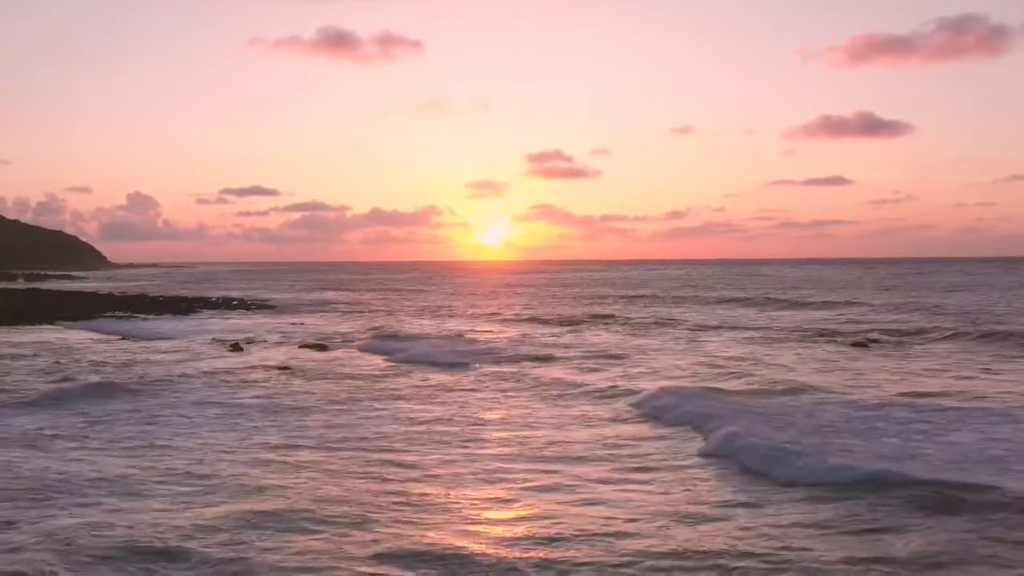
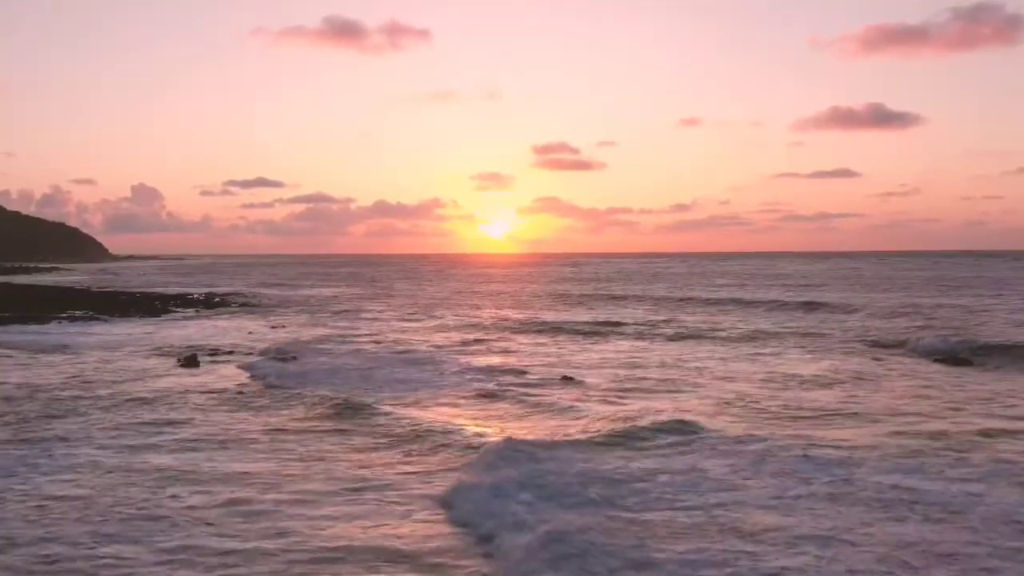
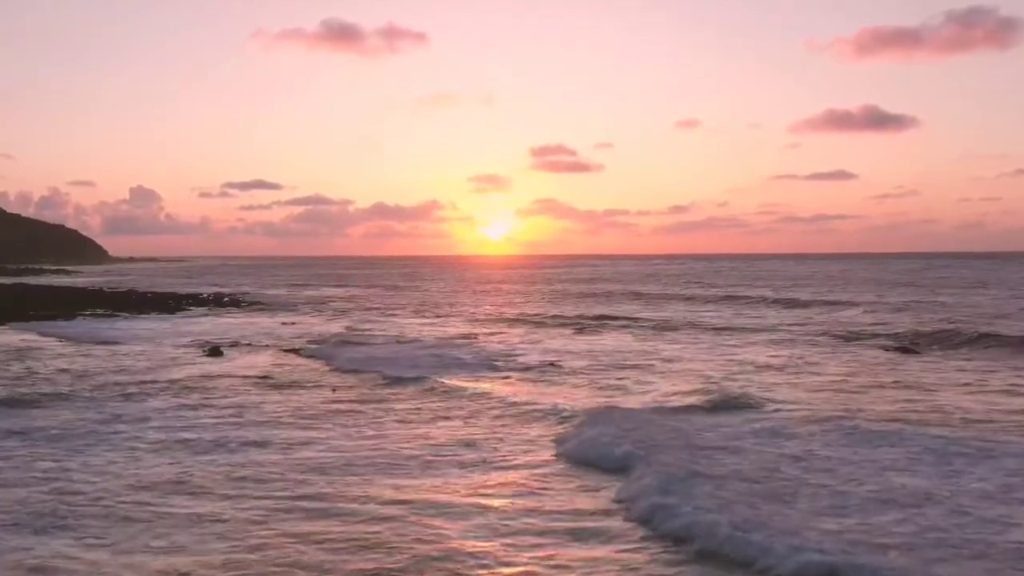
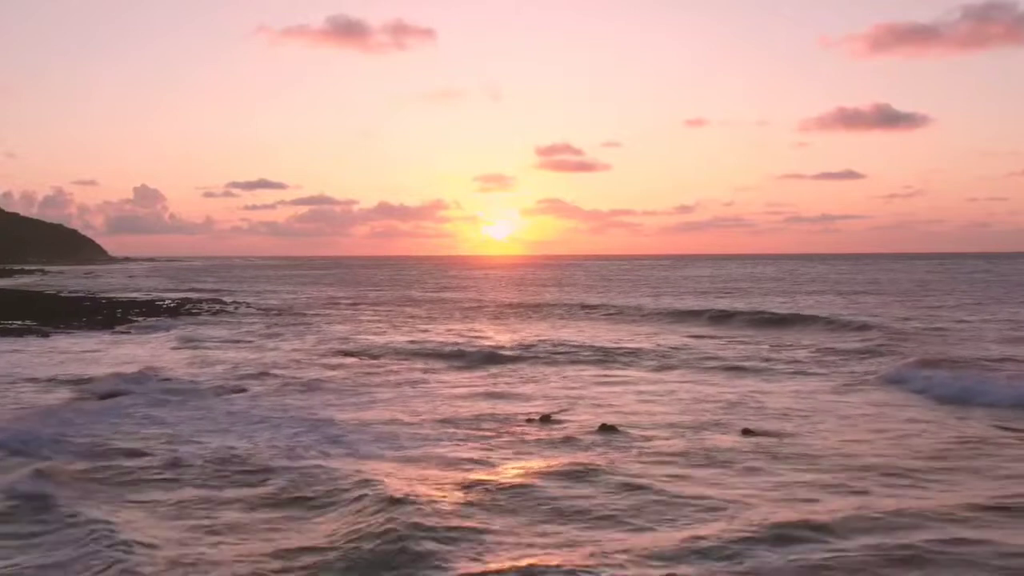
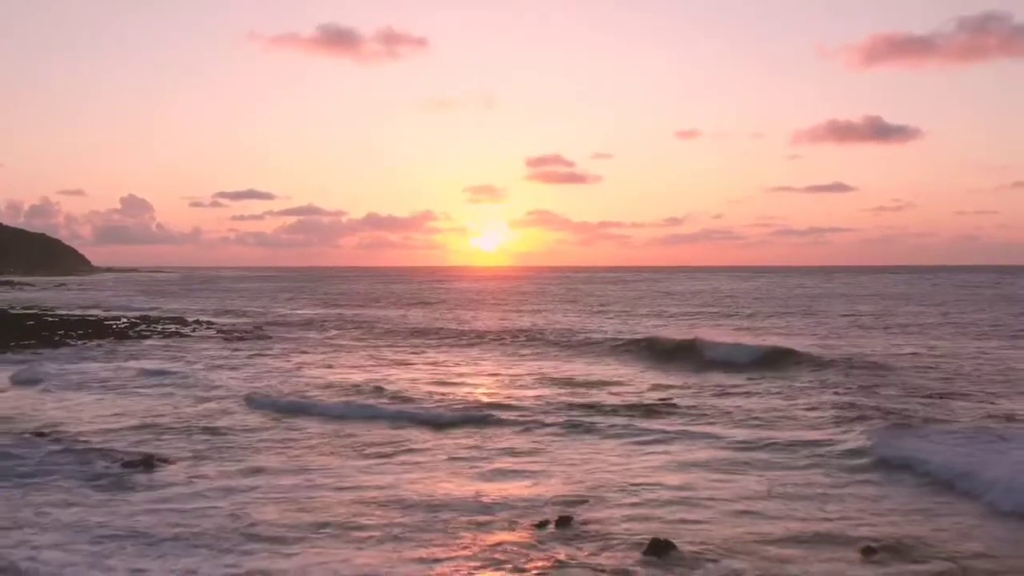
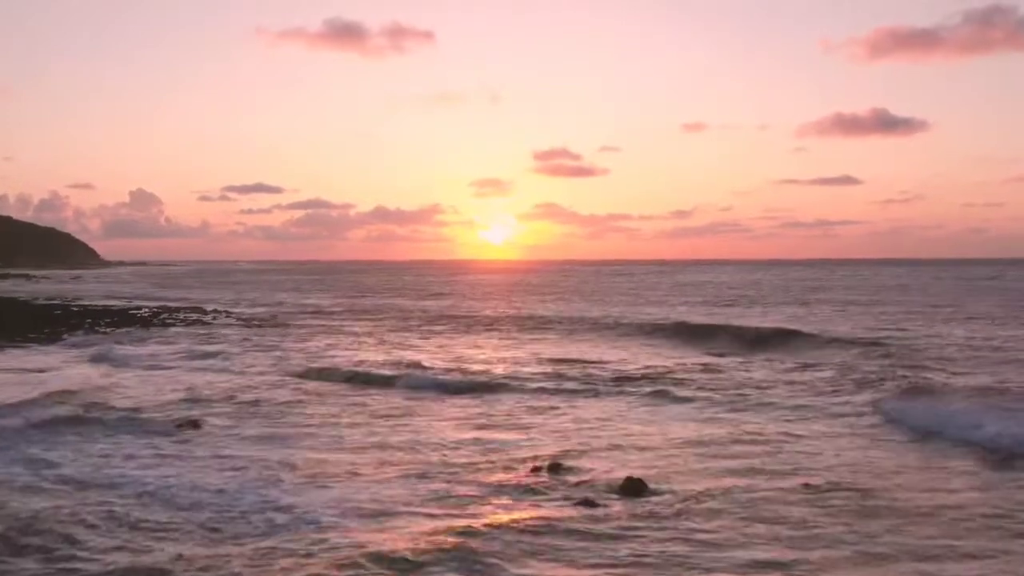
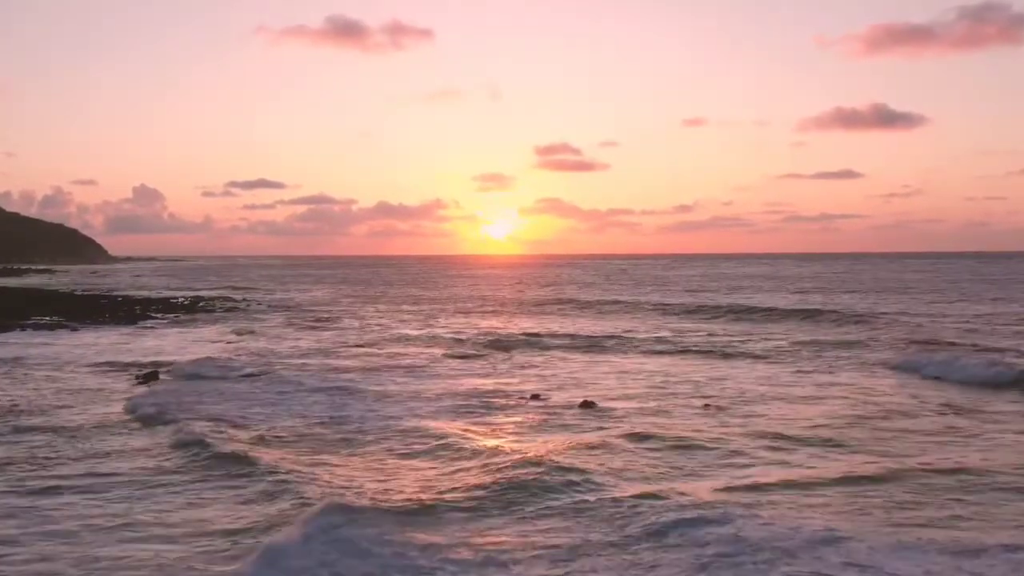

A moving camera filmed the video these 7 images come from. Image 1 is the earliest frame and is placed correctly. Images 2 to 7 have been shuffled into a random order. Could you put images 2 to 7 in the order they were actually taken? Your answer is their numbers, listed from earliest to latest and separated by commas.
3, 2, 7, 4, 6, 5
